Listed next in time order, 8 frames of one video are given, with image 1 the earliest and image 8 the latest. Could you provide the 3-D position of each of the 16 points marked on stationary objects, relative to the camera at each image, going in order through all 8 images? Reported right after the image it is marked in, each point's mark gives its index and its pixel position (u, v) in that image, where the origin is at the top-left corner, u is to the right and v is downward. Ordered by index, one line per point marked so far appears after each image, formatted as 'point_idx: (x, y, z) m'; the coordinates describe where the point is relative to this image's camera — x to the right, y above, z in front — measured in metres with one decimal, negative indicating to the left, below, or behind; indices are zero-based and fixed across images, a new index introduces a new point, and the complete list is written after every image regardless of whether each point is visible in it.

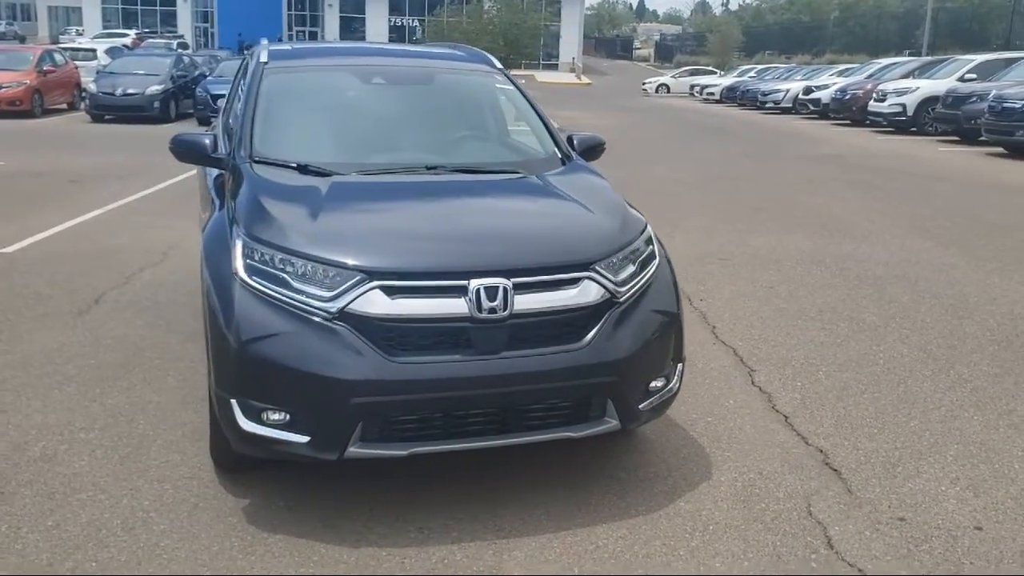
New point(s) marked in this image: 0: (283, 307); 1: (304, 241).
0: (-0.9, -0.1, +3.8) m
1: (-0.8, +0.2, +3.9) m
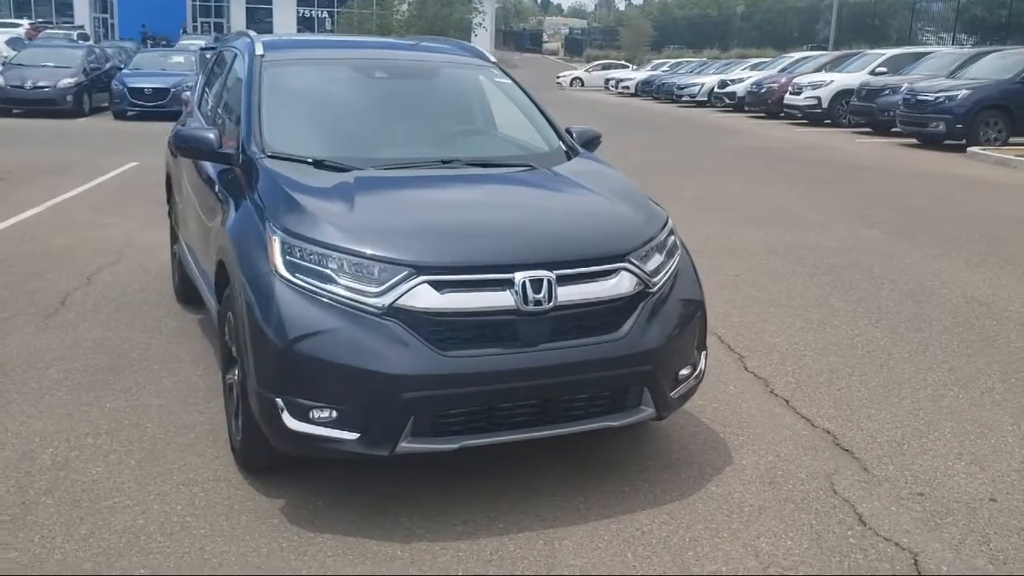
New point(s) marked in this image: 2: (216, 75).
0: (-0.7, -0.1, +3.8) m
1: (-0.6, +0.2, +3.9) m
2: (-2.0, +1.4, +6.6) m
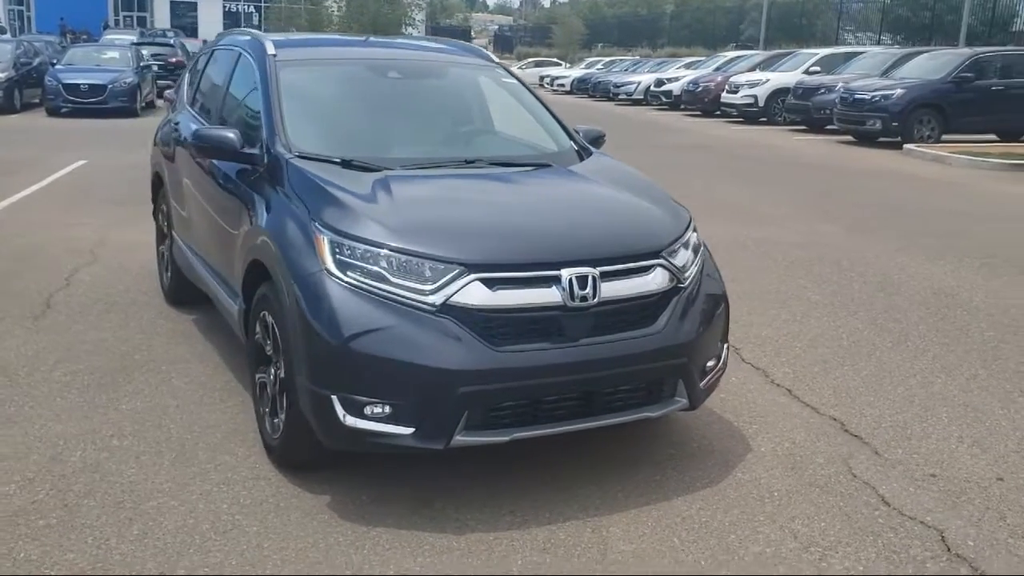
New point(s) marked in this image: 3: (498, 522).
0: (-0.5, -0.1, +3.8) m
1: (-0.5, +0.2, +4.0) m
2: (-2.0, +1.4, +6.5) m
3: (-0.1, -1.0, +4.0) m
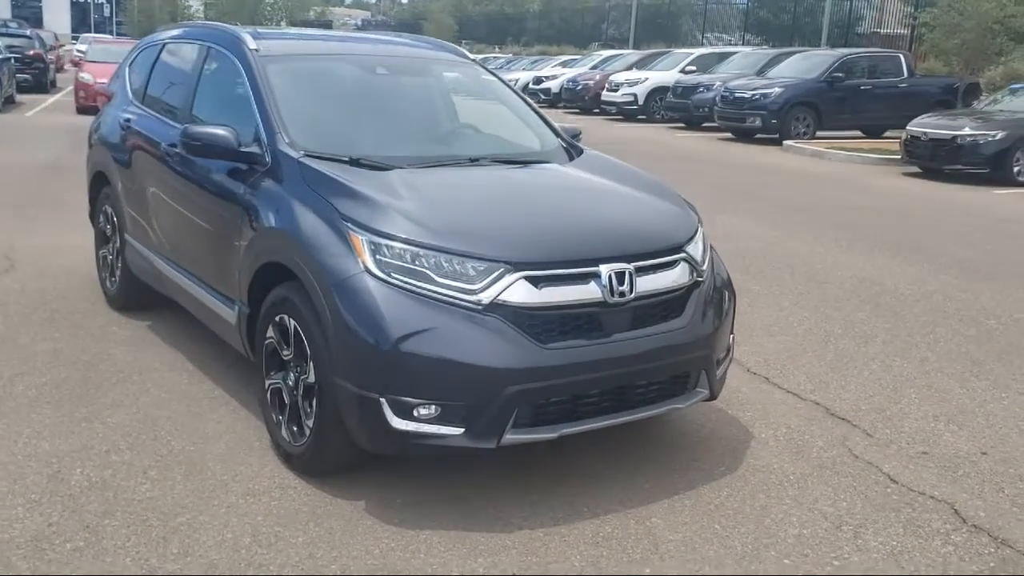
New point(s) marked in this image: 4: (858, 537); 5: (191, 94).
0: (-0.3, -0.1, +3.8) m
1: (-0.3, +0.2, +3.9) m
2: (-2.2, +1.4, +6.2) m
3: (+0.1, -0.9, +4.0) m
4: (+1.4, -1.0, +3.9) m
5: (-1.9, +1.1, +5.7) m
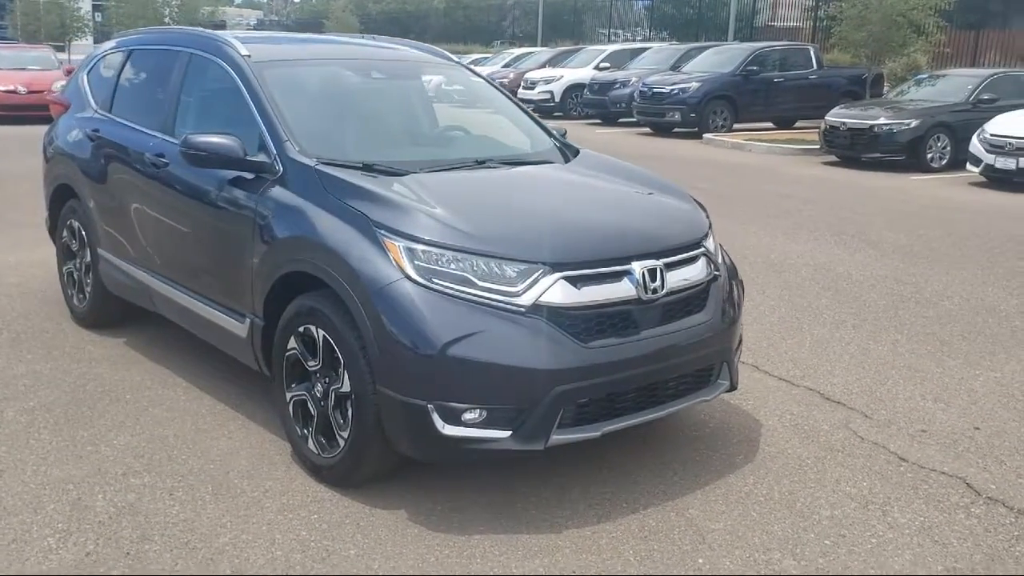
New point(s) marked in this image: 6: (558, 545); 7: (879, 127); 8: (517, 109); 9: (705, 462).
0: (-0.2, -0.1, +3.8) m
1: (-0.2, +0.2, +3.9) m
2: (-2.3, +1.3, +6.0) m
3: (+0.3, -0.9, +4.0) m
4: (+1.6, -1.0, +4.1) m
5: (-1.9, +1.1, +5.6) m
6: (+0.2, -1.0, +3.8) m
7: (+6.3, +2.8, +16.7) m
8: (0.0, +1.1, +5.9) m
9: (+0.9, -0.8, +4.6) m
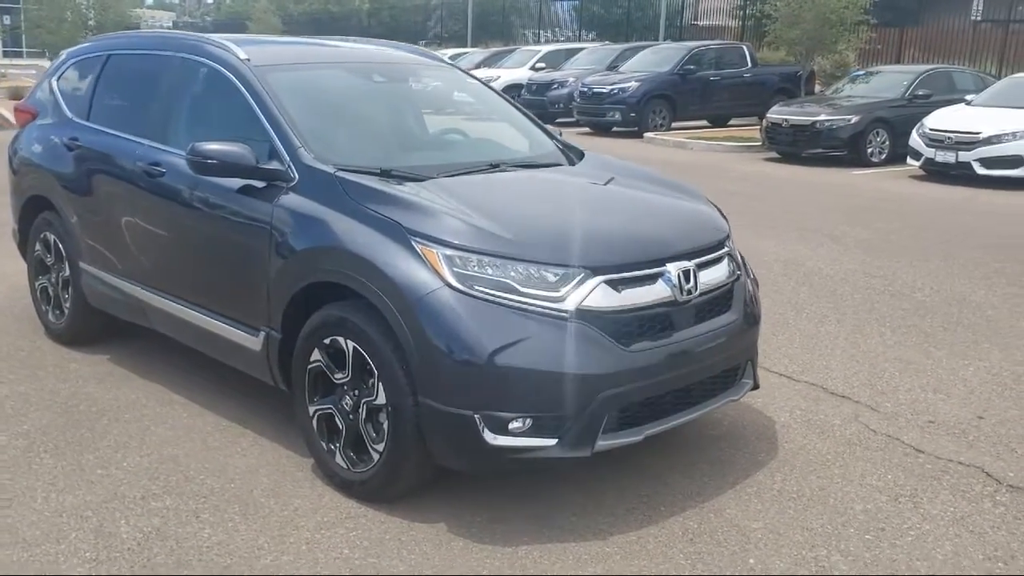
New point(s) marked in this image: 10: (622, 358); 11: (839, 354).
0: (0.0, -0.1, +3.7) m
1: (0.0, +0.2, +3.8) m
2: (-2.4, +1.2, +5.8) m
3: (+0.5, -1.0, +4.0) m
4: (+1.7, -0.9, +4.2) m
5: (-1.9, +1.0, +5.4) m
6: (+0.4, -1.0, +3.8) m
7: (+5.4, +2.9, +17.1) m
8: (0.0, +1.1, +5.9) m
9: (+1.0, -0.8, +4.6) m
10: (+0.4, -0.3, +3.8) m
11: (+2.1, -0.4, +6.3) m
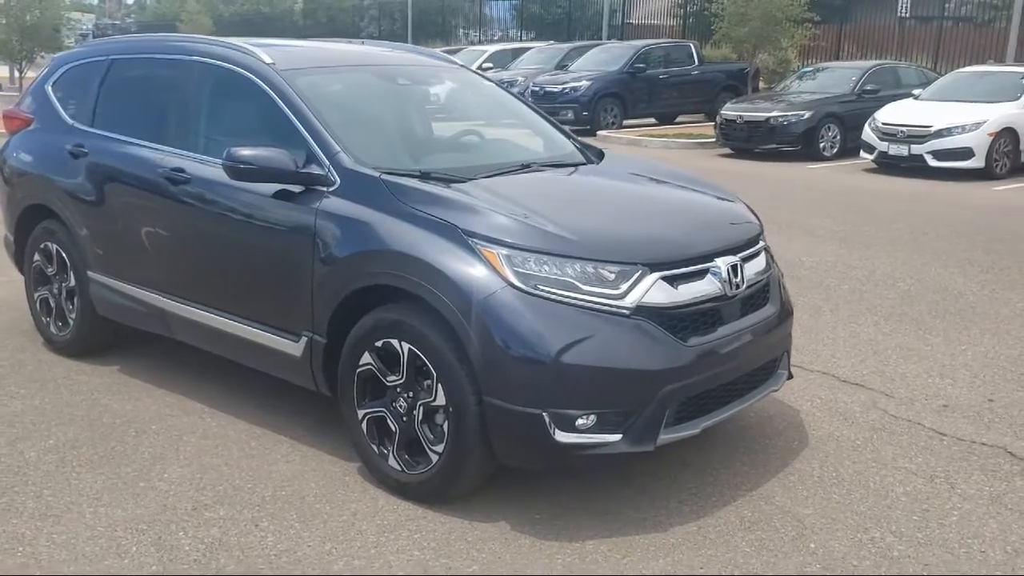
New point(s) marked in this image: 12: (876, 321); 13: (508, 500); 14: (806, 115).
0: (+0.3, -0.1, +3.8) m
1: (+0.2, +0.2, +3.9) m
2: (-2.3, +1.2, +5.7) m
3: (+0.7, -0.9, +4.1) m
4: (+2.0, -0.9, +4.3) m
5: (-1.8, +0.9, +5.3) m
6: (+0.6, -1.0, +3.8) m
7: (+4.7, +3.0, +17.4) m
8: (+0.1, +1.1, +5.9) m
9: (+1.2, -0.8, +4.7) m
10: (+0.7, -0.3, +3.9) m
11: (+2.2, -0.4, +6.5) m
12: (+2.6, -0.2, +7.1) m
13: (0.0, -0.9, +4.1) m
14: (+5.3, +3.1, +17.3) m
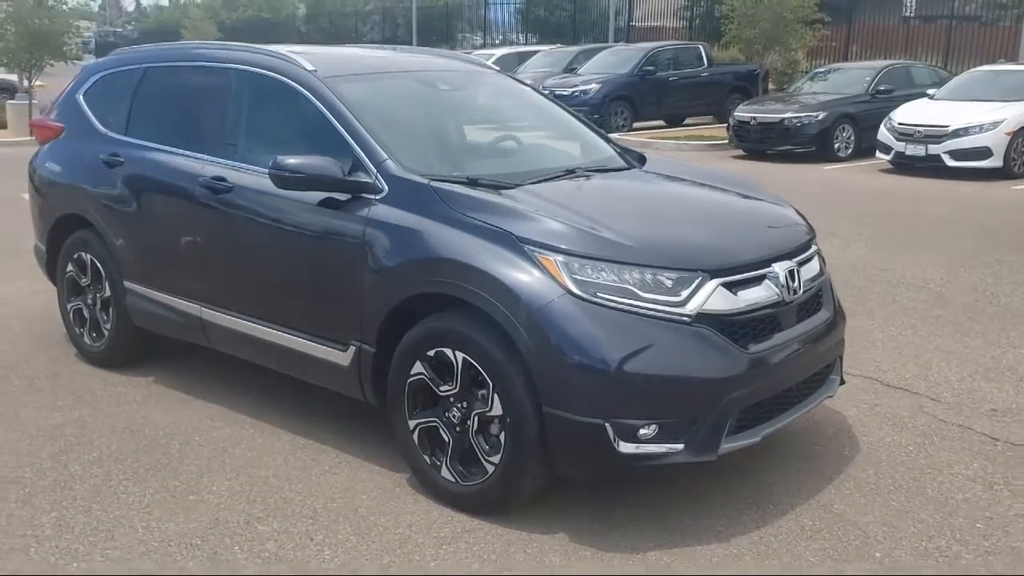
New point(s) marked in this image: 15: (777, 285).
0: (+0.5, -0.1, +3.7) m
1: (+0.4, +0.1, +3.8) m
2: (-2.1, +1.1, +5.6) m
3: (+1.0, -1.0, +4.0) m
4: (+2.2, -0.9, +4.3) m
5: (-1.6, +0.9, +5.2) m
6: (+0.9, -1.0, +3.8) m
7: (+4.9, +3.0, +17.4) m
8: (+0.3, +1.0, +5.9) m
9: (+1.5, -0.8, +4.7) m
10: (+0.9, -0.3, +3.8) m
11: (+2.4, -0.4, +6.5) m
12: (+2.9, -0.3, +7.0) m
13: (+0.2, -0.9, +4.1) m
14: (+5.5, +3.1, +17.3) m
15: (+1.1, 0.0, +4.1) m
